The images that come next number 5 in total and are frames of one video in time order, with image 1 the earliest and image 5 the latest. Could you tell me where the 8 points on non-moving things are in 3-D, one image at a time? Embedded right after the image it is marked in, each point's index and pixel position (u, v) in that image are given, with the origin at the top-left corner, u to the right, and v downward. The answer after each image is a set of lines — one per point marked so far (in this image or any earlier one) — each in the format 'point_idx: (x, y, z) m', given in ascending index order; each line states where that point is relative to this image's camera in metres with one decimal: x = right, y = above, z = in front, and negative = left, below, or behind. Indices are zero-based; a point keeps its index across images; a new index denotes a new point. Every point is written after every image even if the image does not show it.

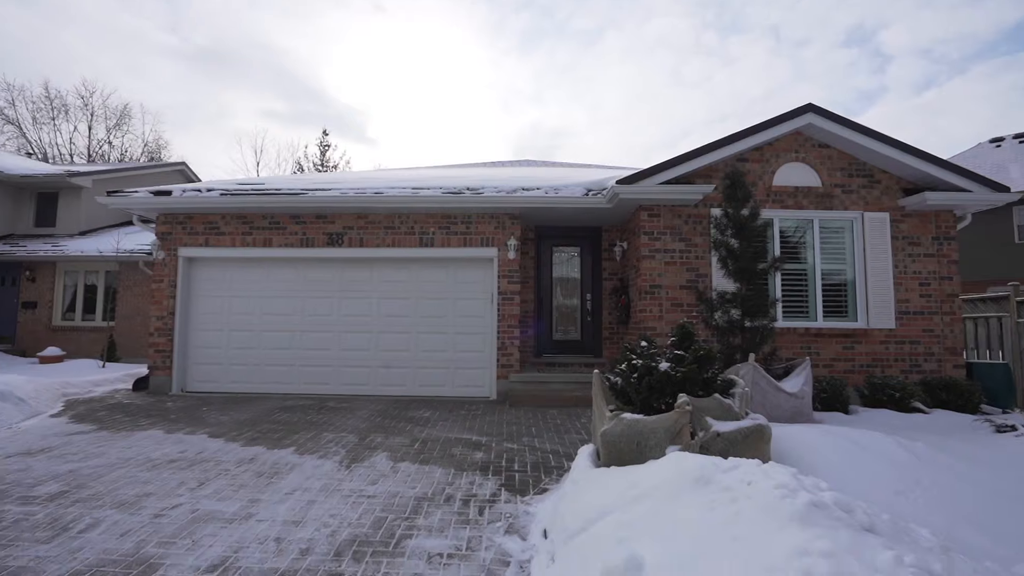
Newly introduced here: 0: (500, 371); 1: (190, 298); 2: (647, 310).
0: (-0.2, -1.3, +7.5) m
1: (-5.1, -0.2, +7.8) m
2: (+1.9, -0.3, +6.9) m
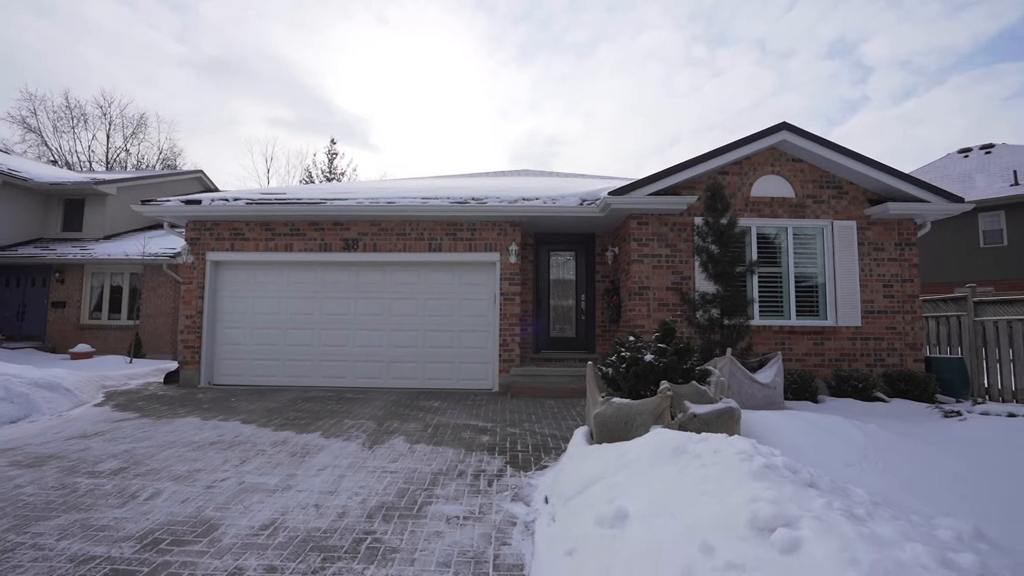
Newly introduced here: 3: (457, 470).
0: (-0.2, -1.3, +8.1) m
1: (-5.1, -0.2, +8.5) m
2: (+1.9, -0.3, +7.6) m
3: (-0.5, -1.6, +4.2) m
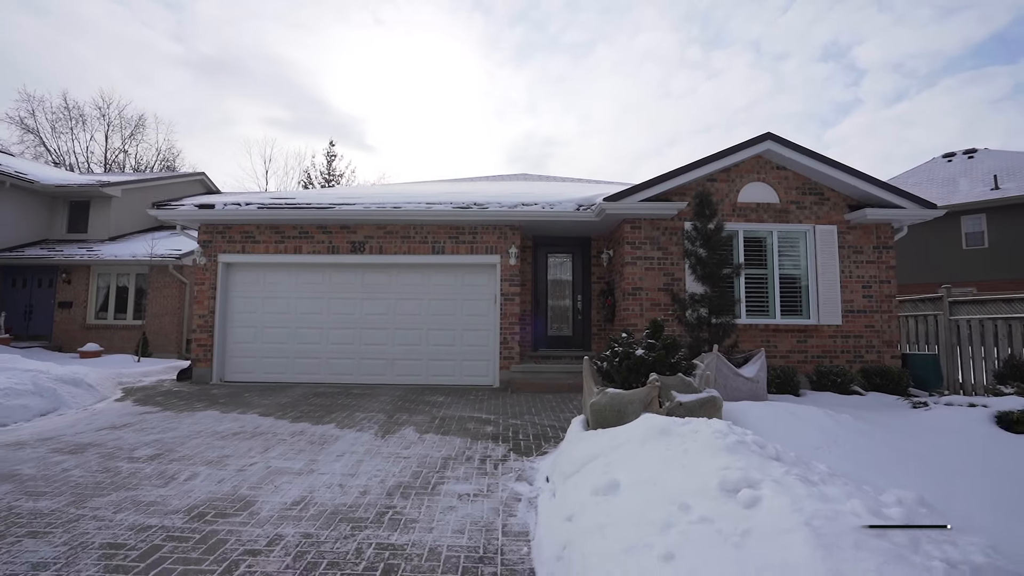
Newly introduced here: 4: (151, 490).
0: (-0.2, -1.3, +8.5) m
1: (-5.1, -0.2, +8.8) m
2: (+1.9, -0.3, +8.0) m
3: (-0.4, -1.6, +4.6) m
4: (-2.7, -1.5, +3.7) m
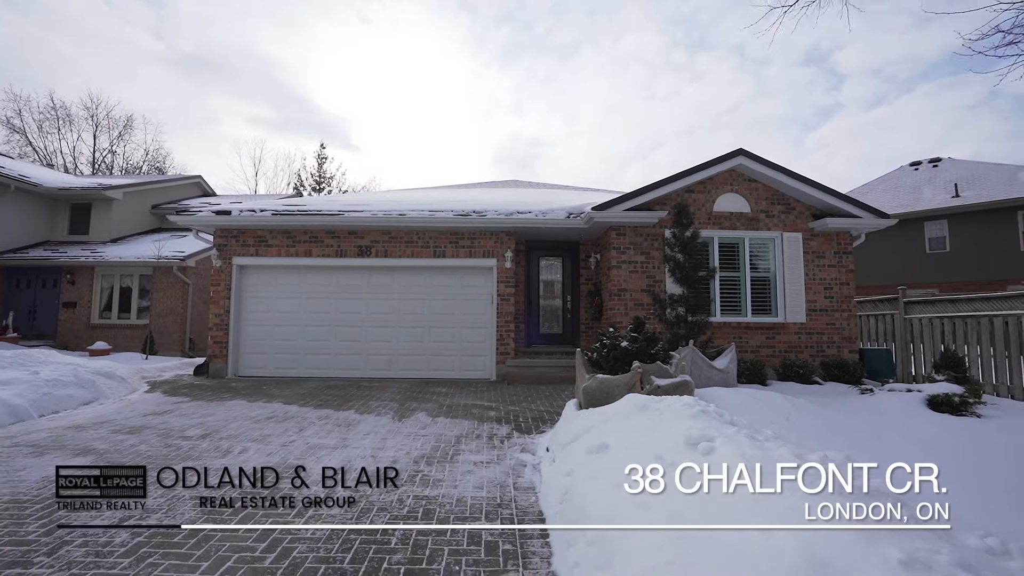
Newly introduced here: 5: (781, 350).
0: (-0.2, -1.3, +9.3) m
1: (-5.2, -0.2, +9.4) m
2: (+1.9, -0.4, +8.8) m
3: (-0.4, -1.6, +5.4) m
4: (-2.7, -1.5, +4.4) m
5: (+4.8, -1.1, +8.9) m
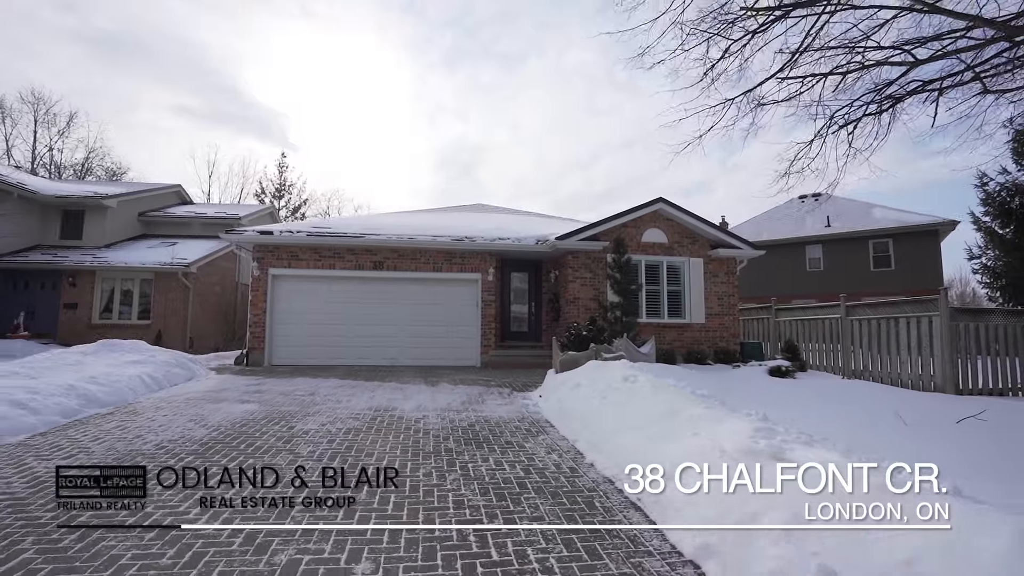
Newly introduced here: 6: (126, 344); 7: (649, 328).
0: (-0.7, -1.5, +12.1) m
1: (-5.6, -0.3, +11.7) m
2: (+1.4, -0.6, +11.9) m
3: (-0.4, -1.7, +8.2) m
4: (-2.5, -1.6, +7.0) m
5: (+4.4, -1.4, +12.4) m
6: (-6.9, -1.0, +8.7) m
7: (+3.5, -1.0, +12.2) m
